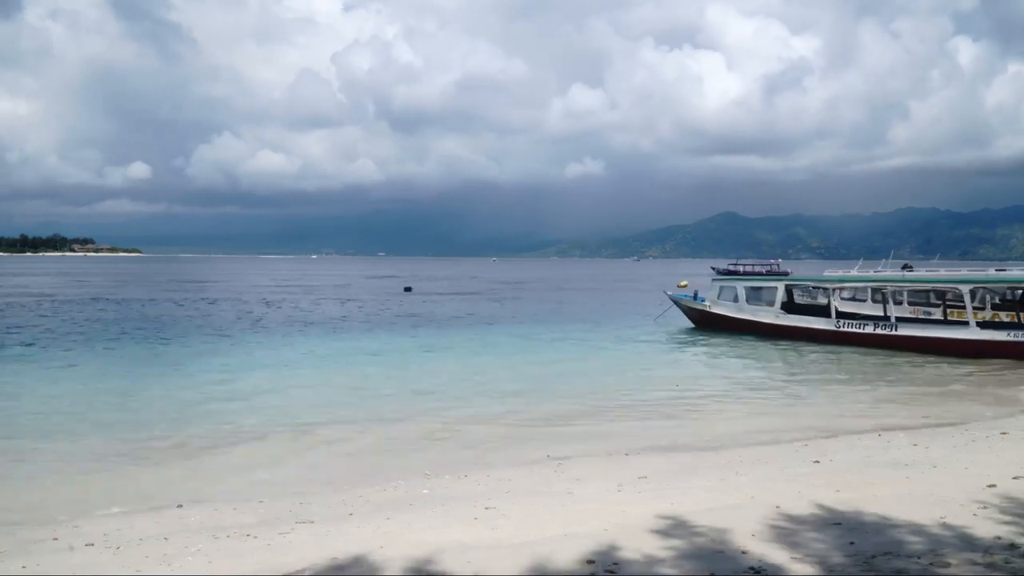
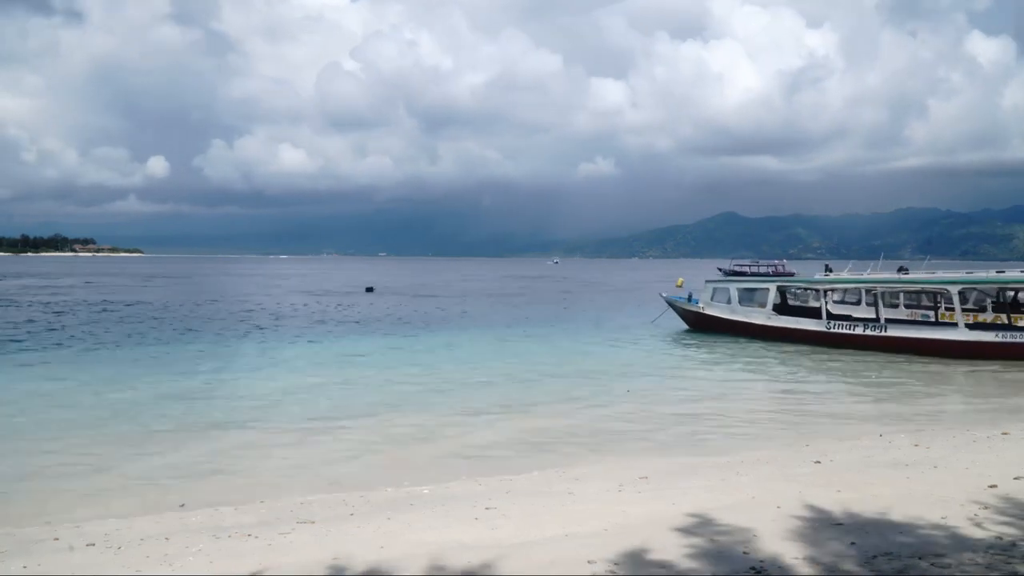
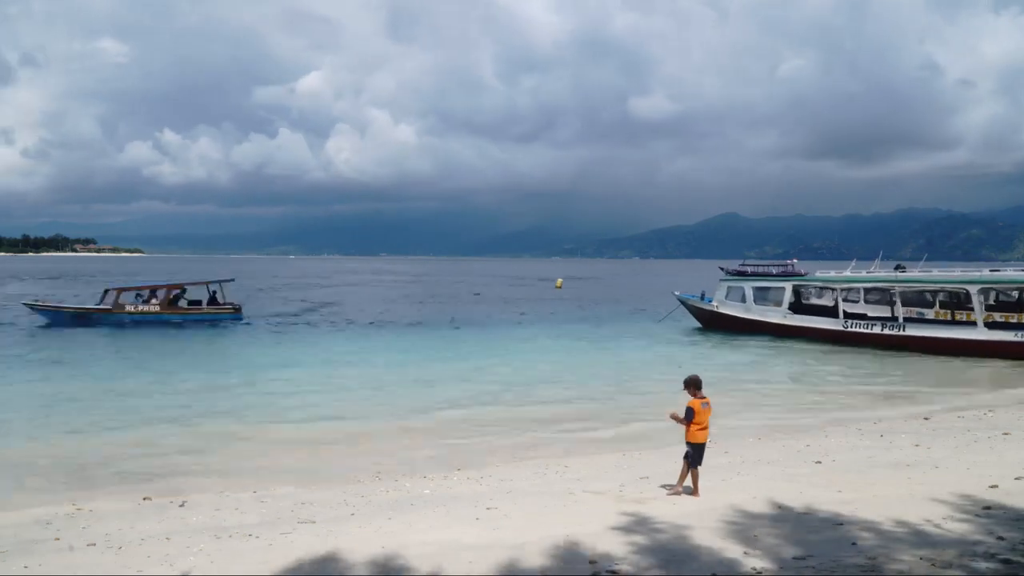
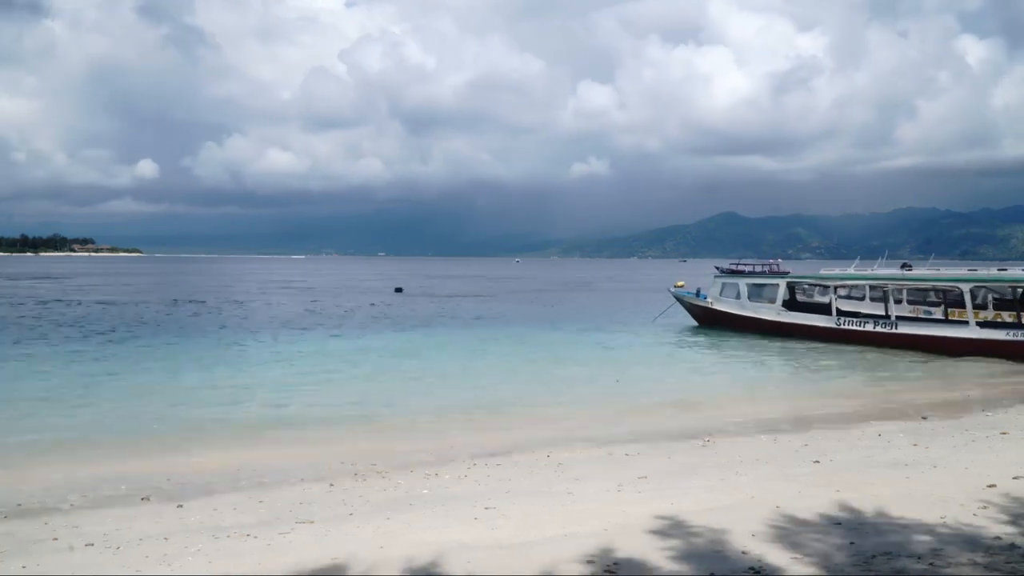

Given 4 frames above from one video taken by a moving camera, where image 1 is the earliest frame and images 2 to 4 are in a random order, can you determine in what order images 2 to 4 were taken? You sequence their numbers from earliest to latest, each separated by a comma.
4, 2, 3
